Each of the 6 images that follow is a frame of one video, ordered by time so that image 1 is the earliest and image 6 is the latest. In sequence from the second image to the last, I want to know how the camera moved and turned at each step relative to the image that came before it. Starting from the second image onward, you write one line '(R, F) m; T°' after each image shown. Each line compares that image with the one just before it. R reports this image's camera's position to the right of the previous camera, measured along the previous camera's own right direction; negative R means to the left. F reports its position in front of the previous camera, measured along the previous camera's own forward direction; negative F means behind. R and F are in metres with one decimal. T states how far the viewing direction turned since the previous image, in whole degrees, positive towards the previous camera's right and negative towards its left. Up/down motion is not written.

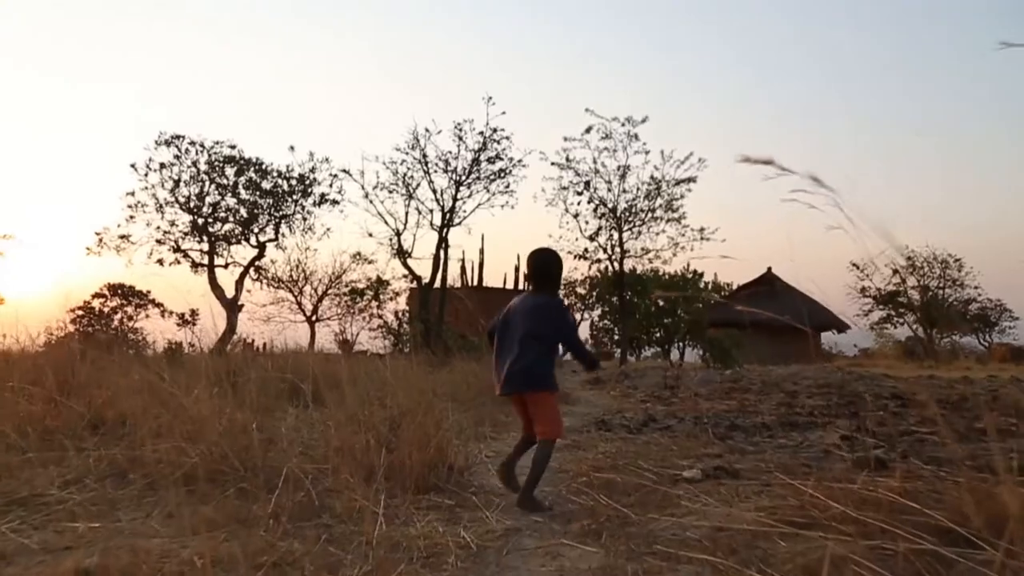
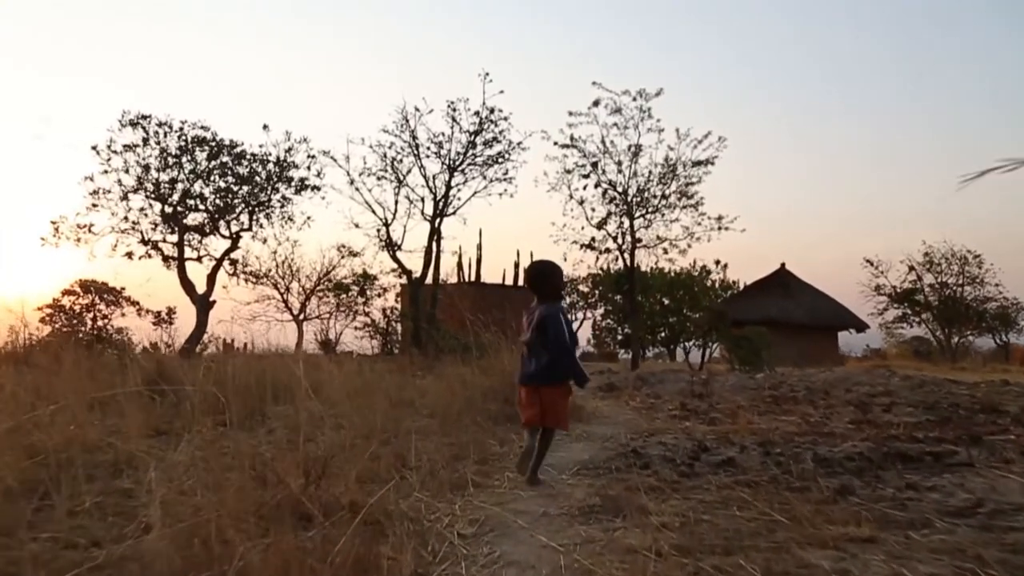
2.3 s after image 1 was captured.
(0.0, +2.5) m; 0°
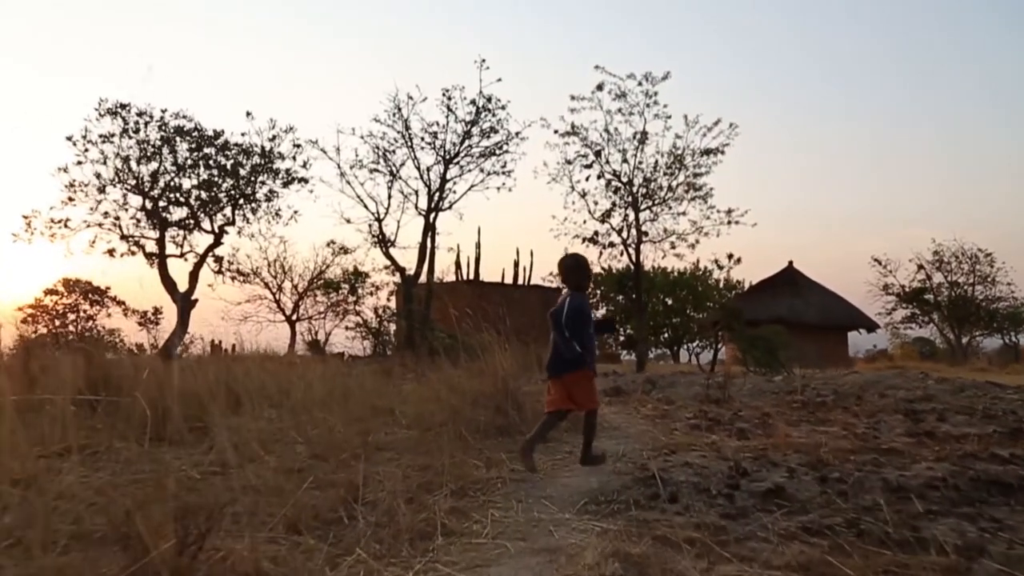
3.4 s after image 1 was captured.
(+0.1, +1.3) m; 0°
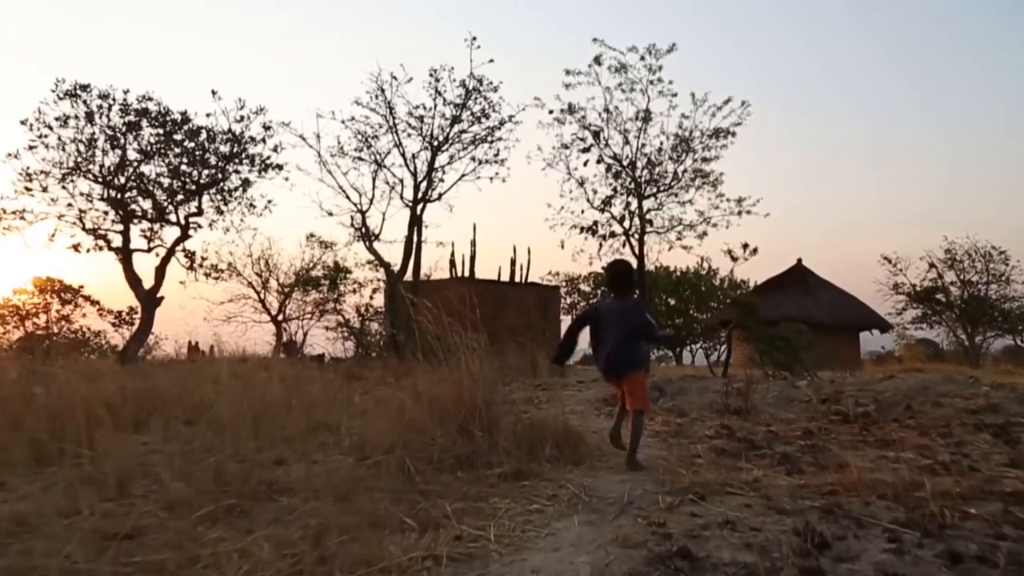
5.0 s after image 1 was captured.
(+0.2, +1.9) m; 0°
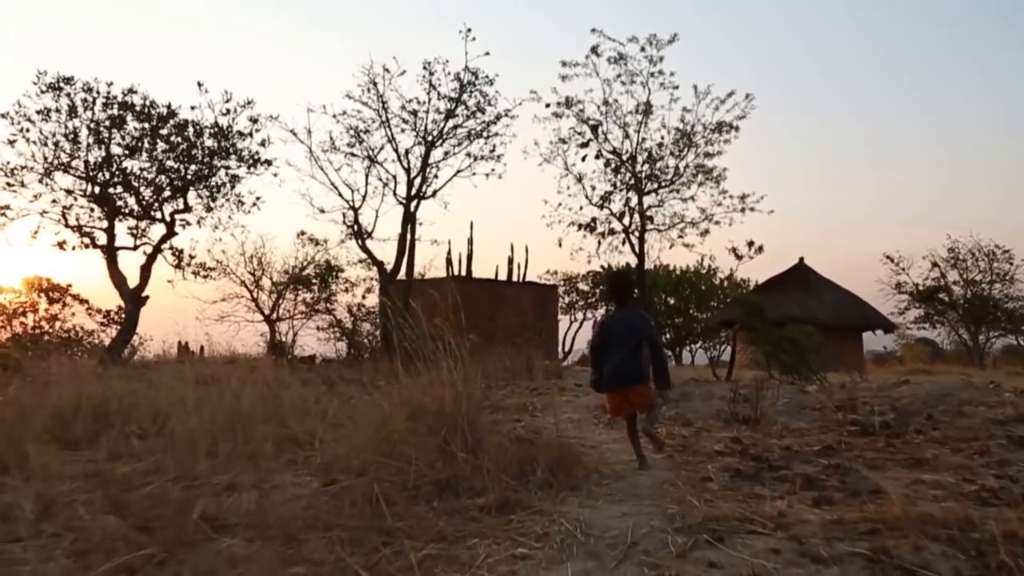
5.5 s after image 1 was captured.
(+0.1, +0.7) m; 0°
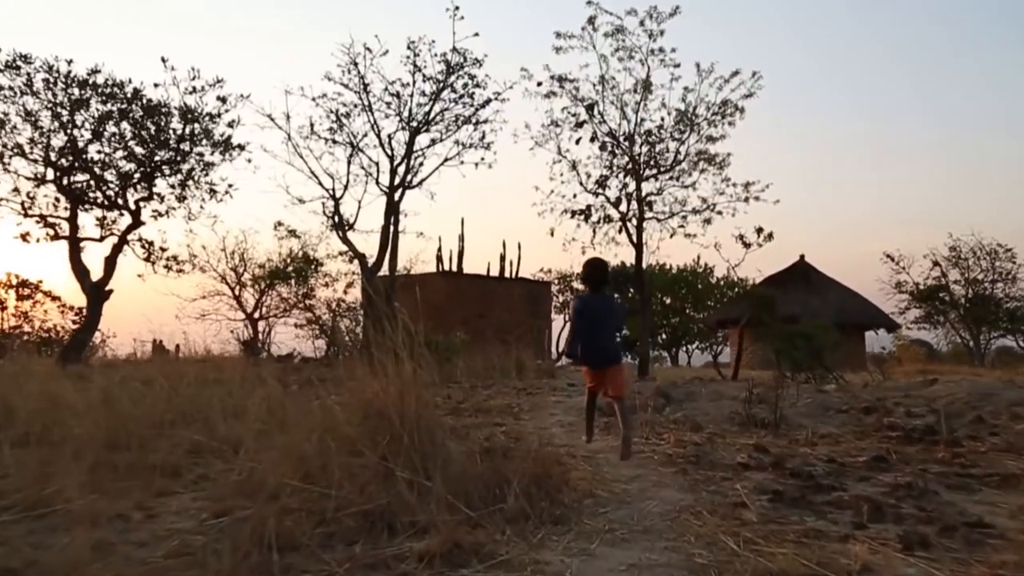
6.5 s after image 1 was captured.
(+0.1, +1.3) m; 0°
